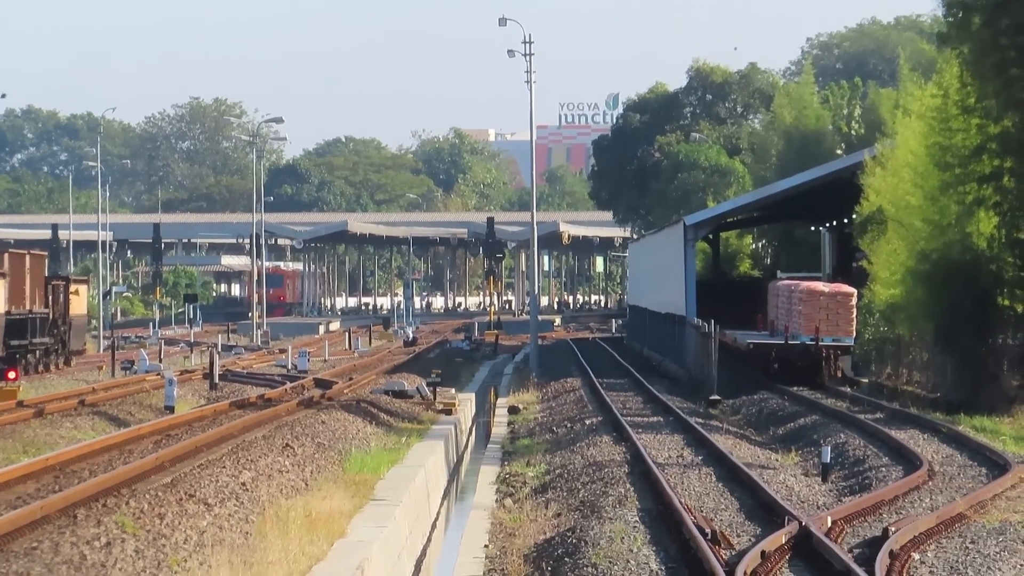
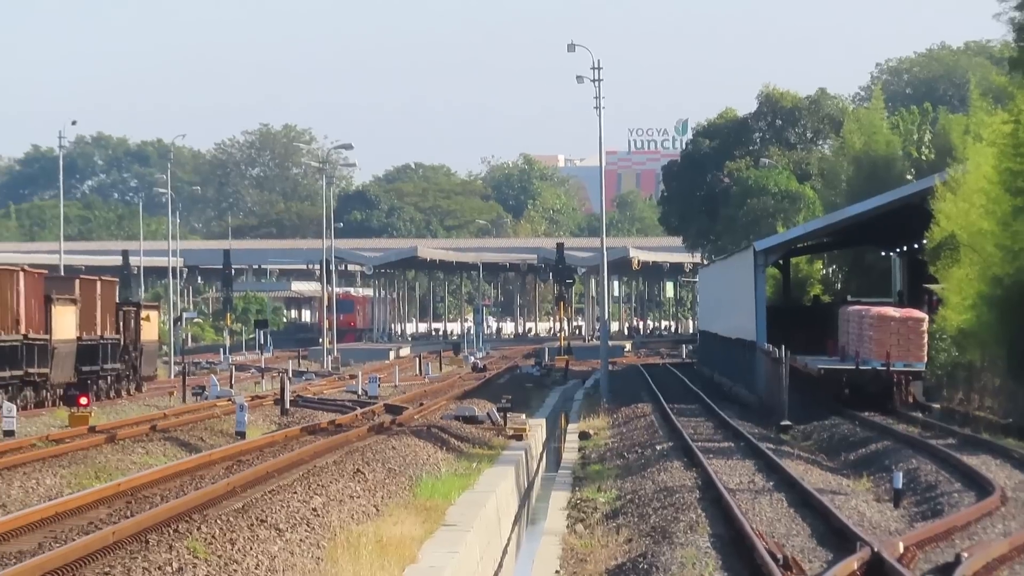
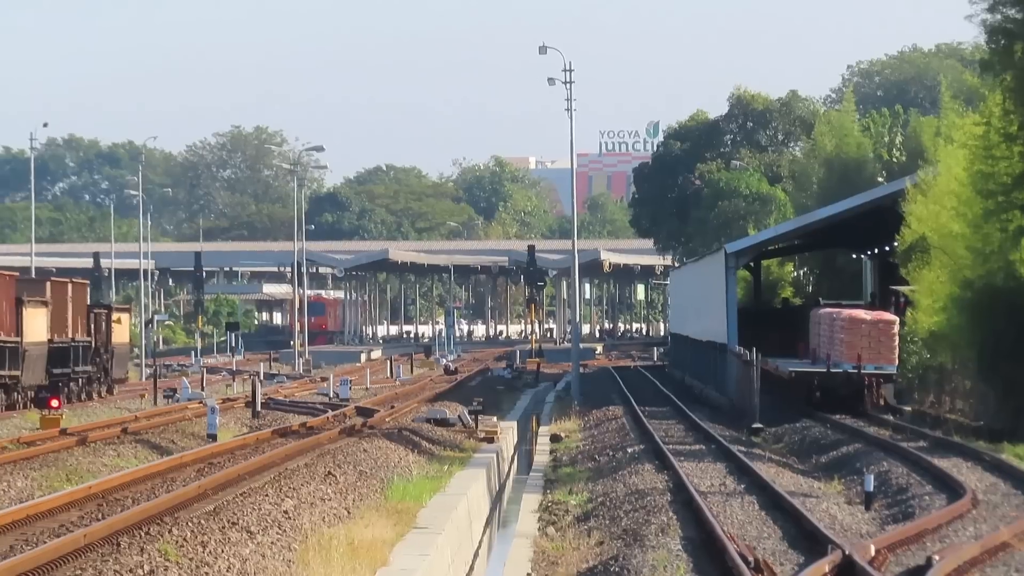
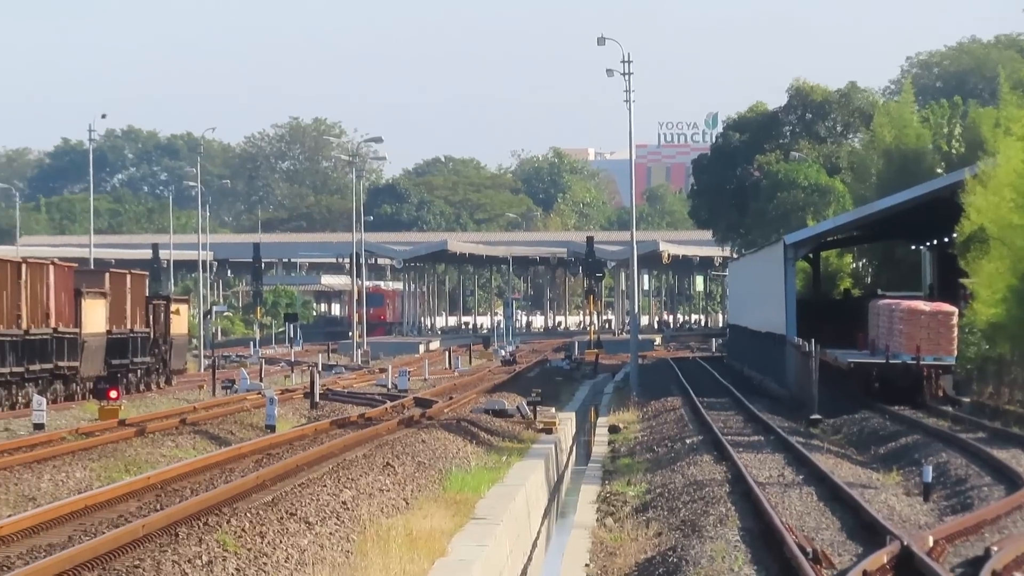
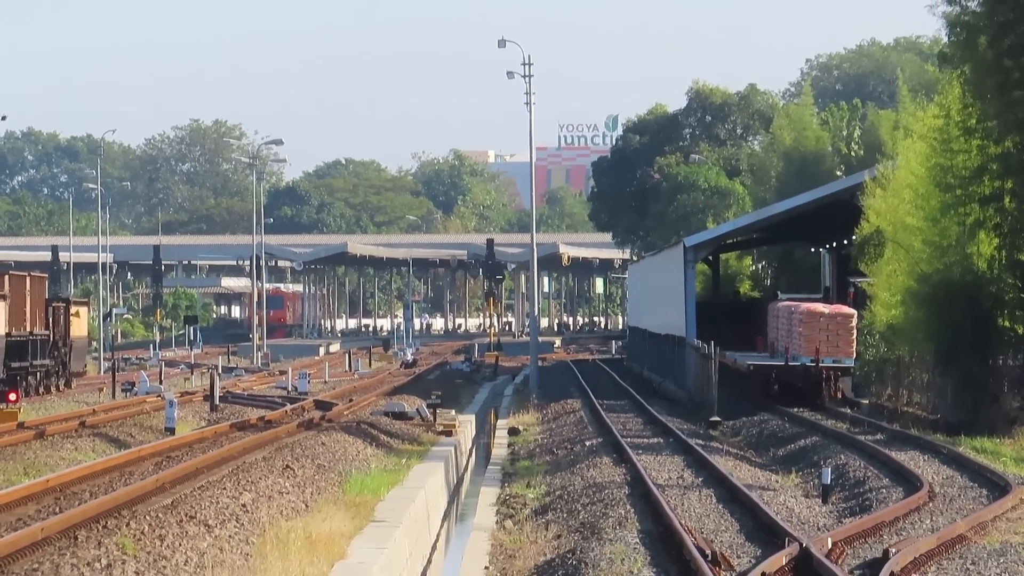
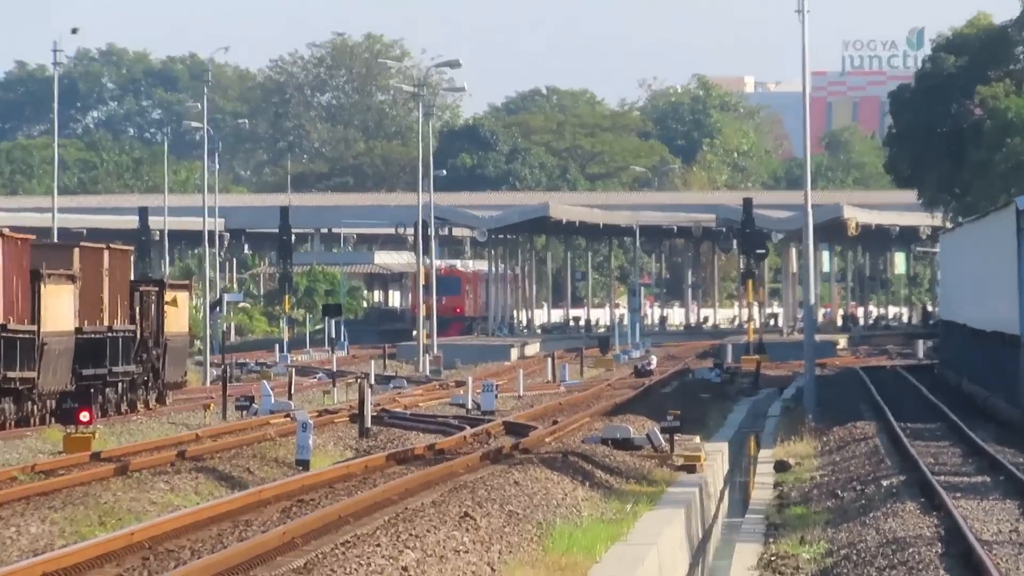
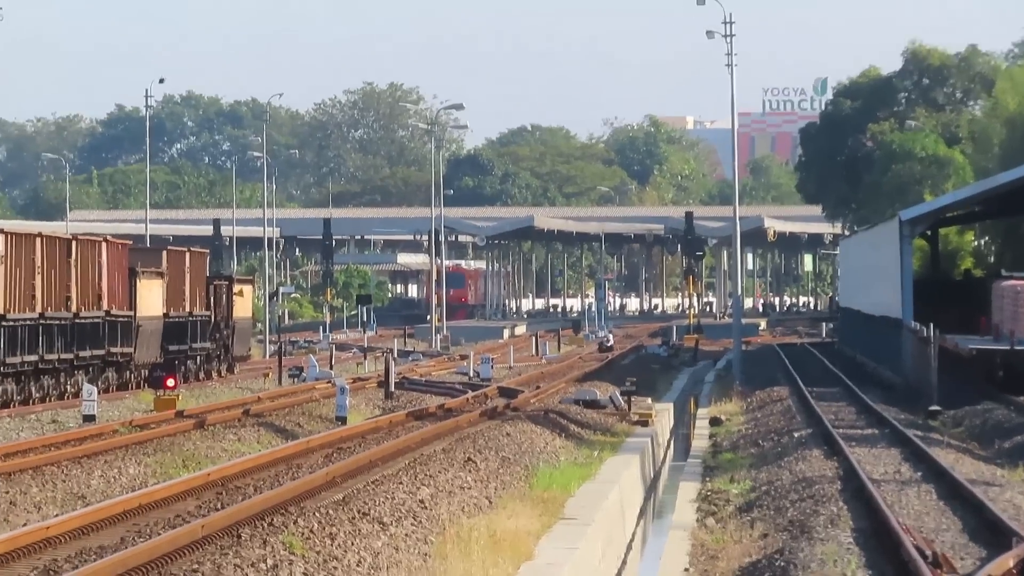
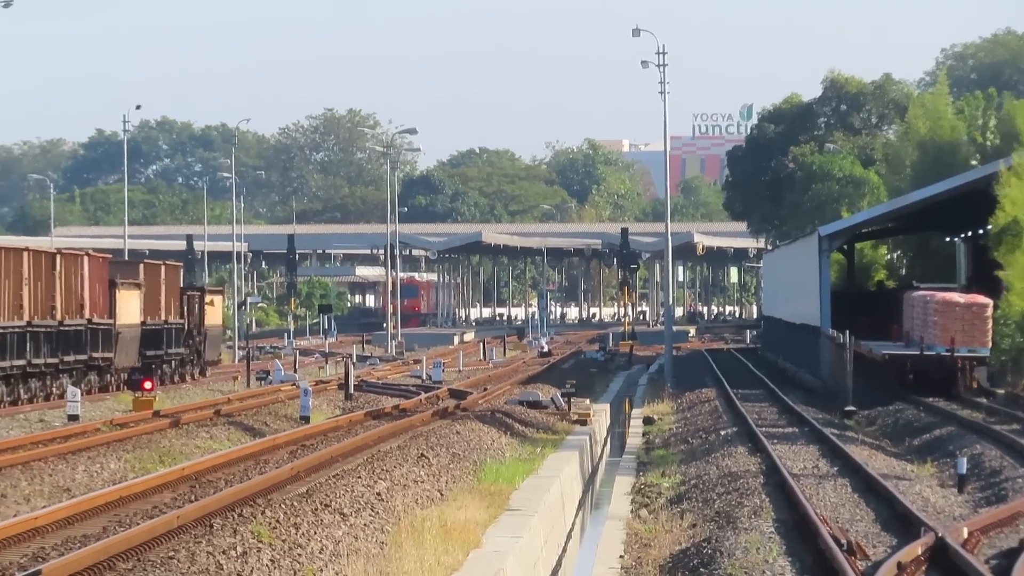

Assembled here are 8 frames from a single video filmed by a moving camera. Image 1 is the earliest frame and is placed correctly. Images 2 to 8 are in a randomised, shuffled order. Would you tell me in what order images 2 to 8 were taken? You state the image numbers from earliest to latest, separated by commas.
5, 3, 2, 4, 8, 7, 6
